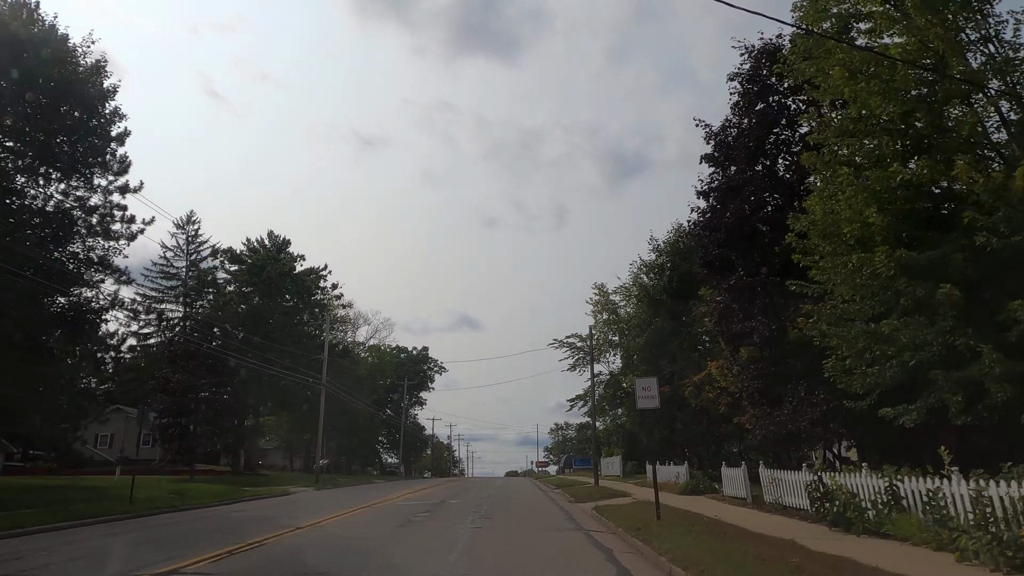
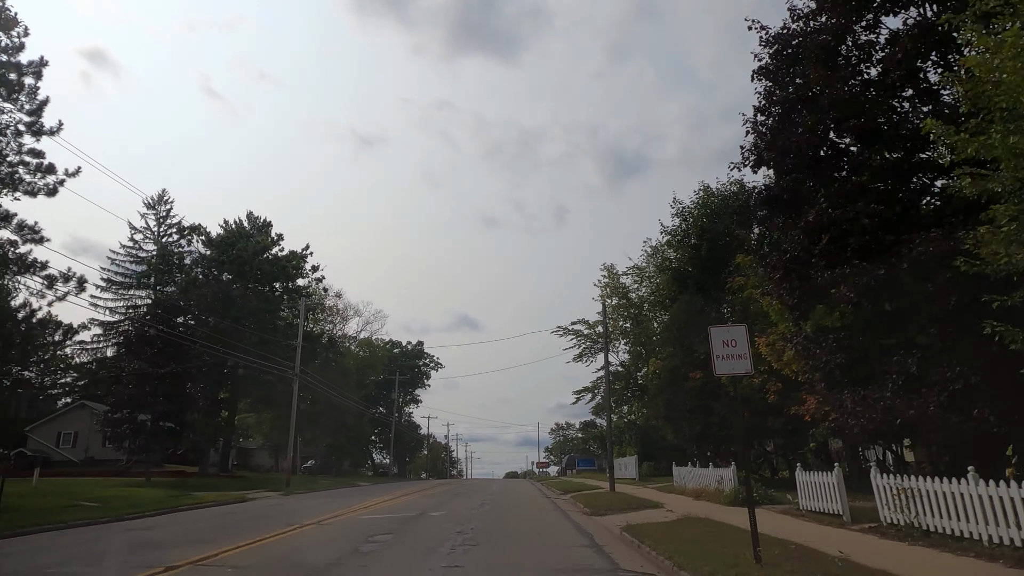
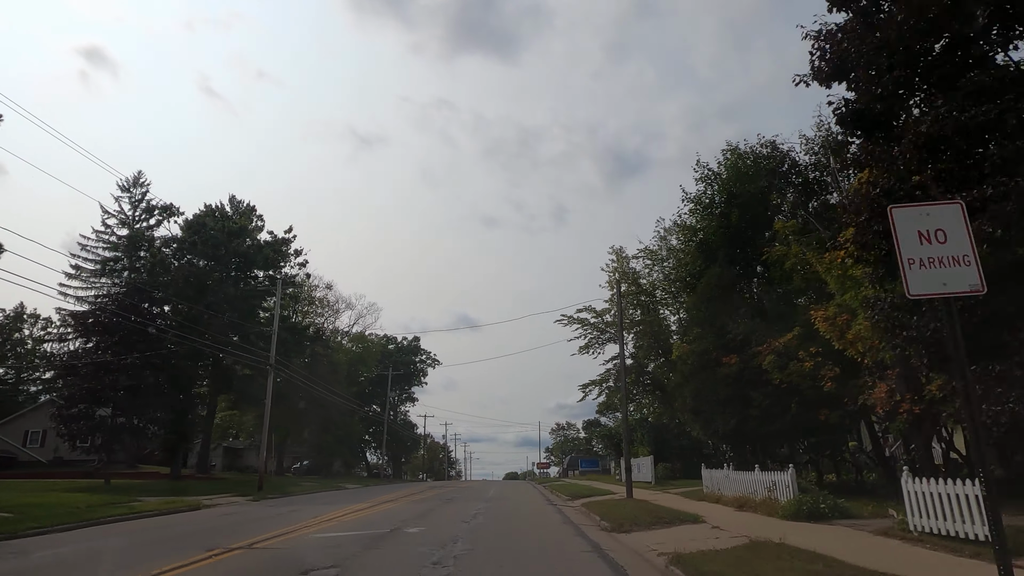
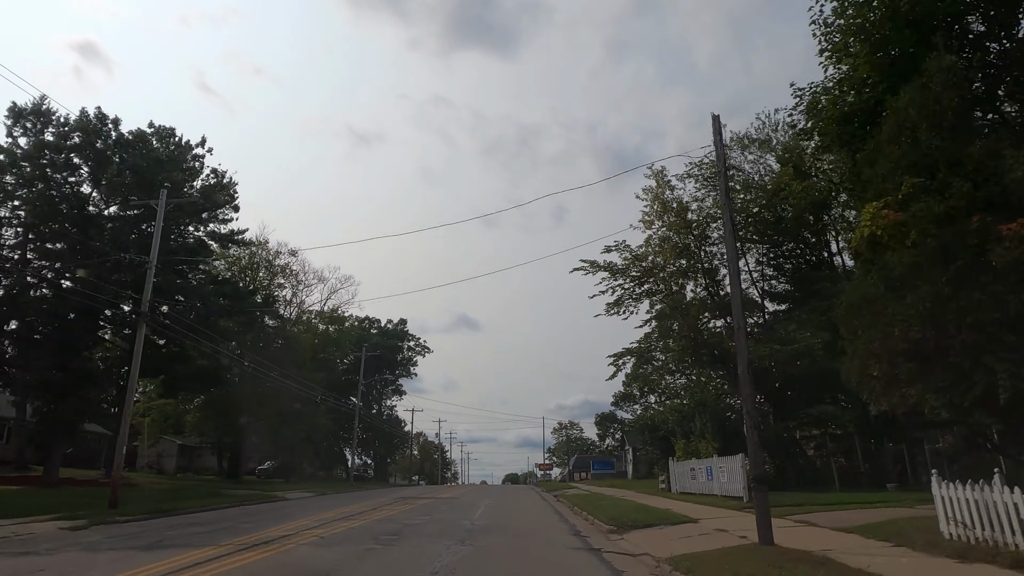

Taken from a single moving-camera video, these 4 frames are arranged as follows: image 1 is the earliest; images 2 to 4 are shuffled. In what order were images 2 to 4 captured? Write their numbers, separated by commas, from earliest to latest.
2, 3, 4
